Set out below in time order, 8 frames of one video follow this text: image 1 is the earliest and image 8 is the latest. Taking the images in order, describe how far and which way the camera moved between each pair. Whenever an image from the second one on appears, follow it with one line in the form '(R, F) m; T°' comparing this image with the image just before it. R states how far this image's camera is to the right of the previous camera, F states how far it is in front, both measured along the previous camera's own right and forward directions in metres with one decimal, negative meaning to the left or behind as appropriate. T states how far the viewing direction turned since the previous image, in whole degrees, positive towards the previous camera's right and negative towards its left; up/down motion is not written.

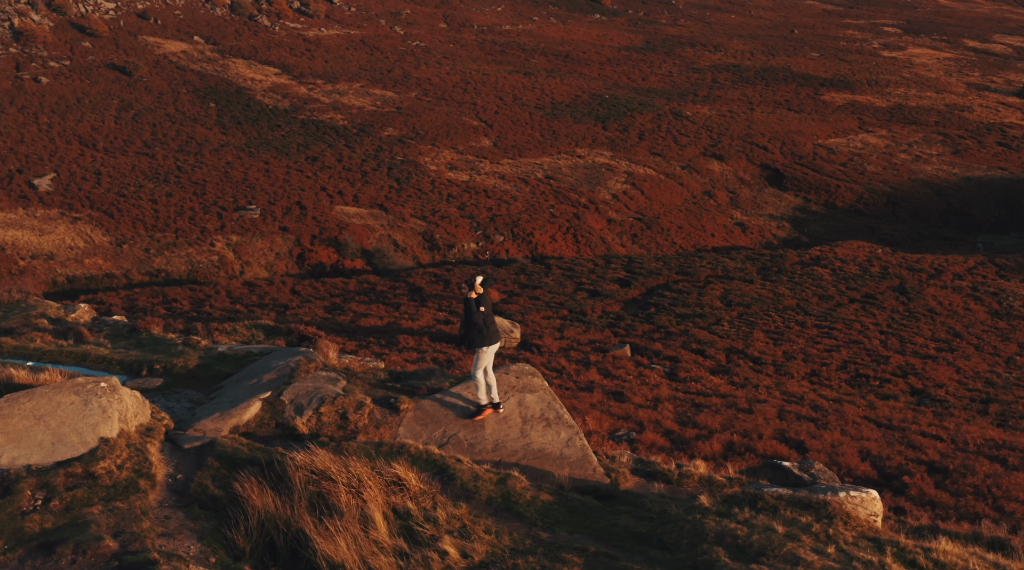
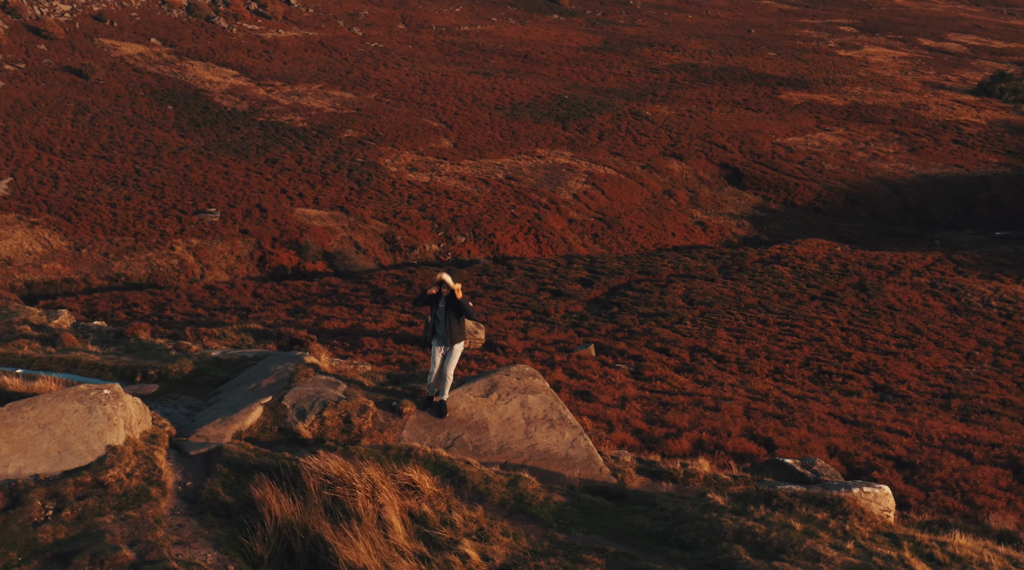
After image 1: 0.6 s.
(-0.6, 0.0) m; +2°
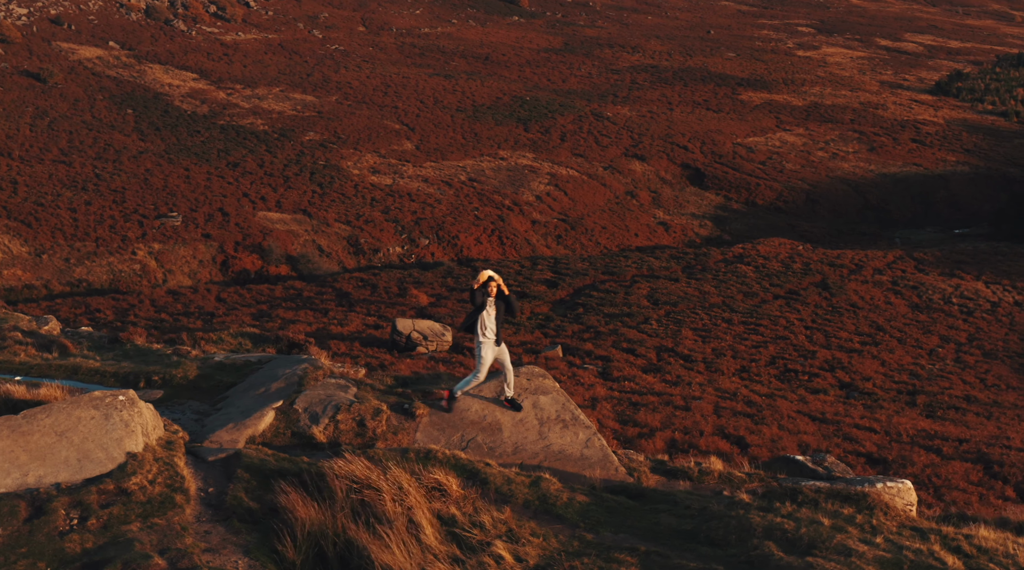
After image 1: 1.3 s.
(-0.7, 0.0) m; +2°
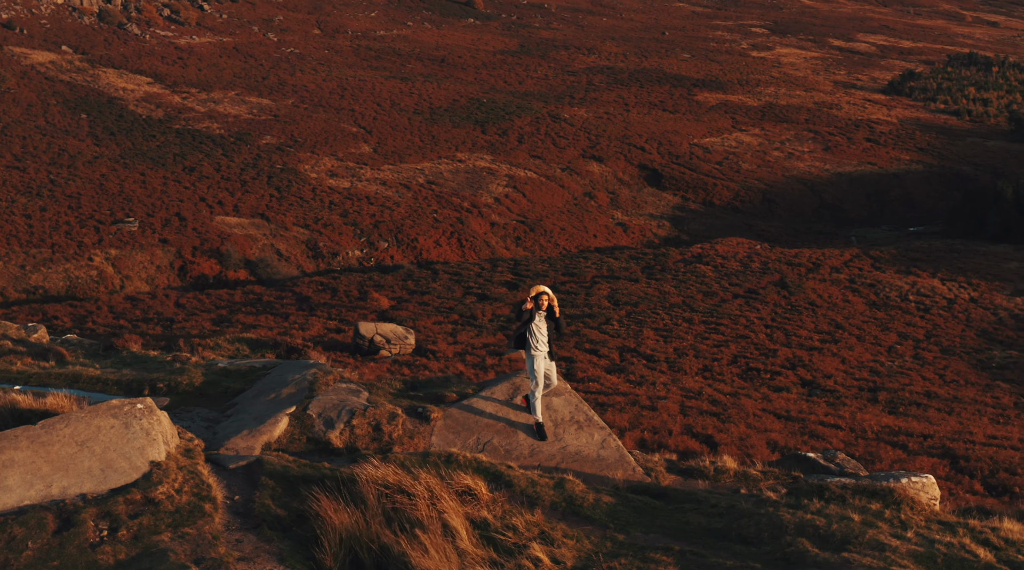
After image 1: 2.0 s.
(-0.8, 0.0) m; +2°
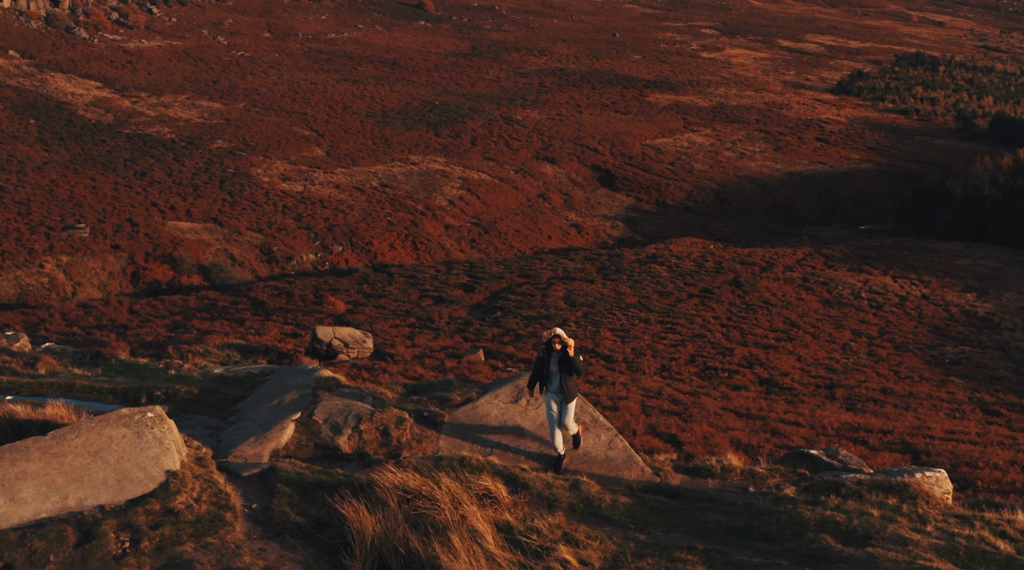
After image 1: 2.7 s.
(-0.7, 0.0) m; +2°
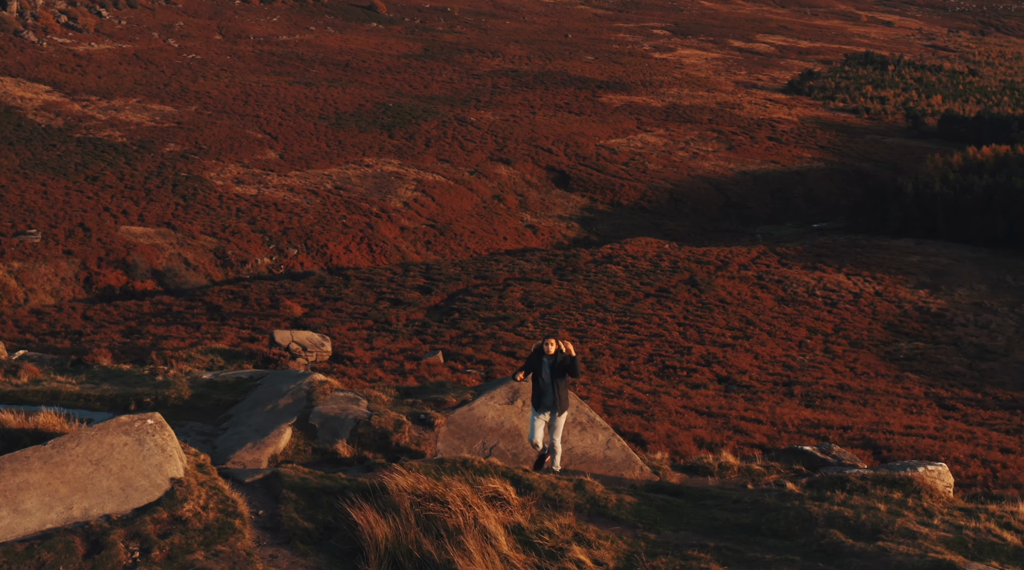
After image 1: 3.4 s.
(-0.6, 0.0) m; +2°
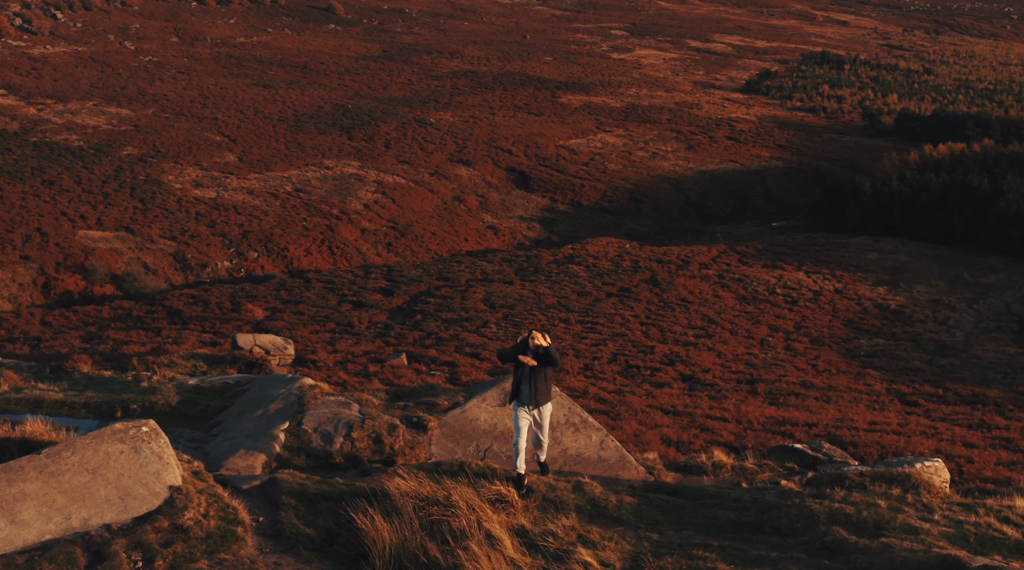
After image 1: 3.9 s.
(-0.5, 0.0) m; +2°
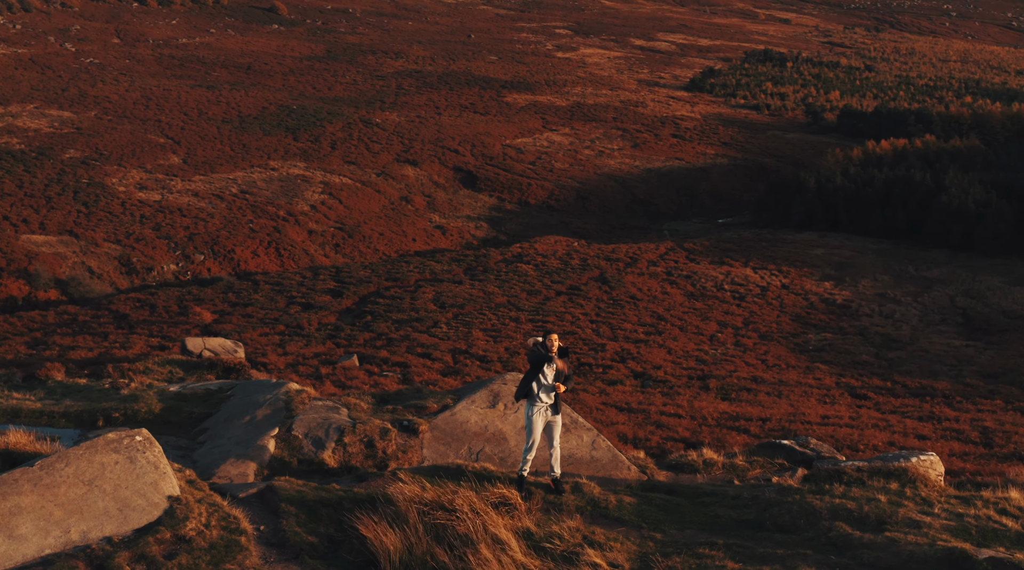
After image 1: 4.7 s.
(-0.6, 0.0) m; +2°
